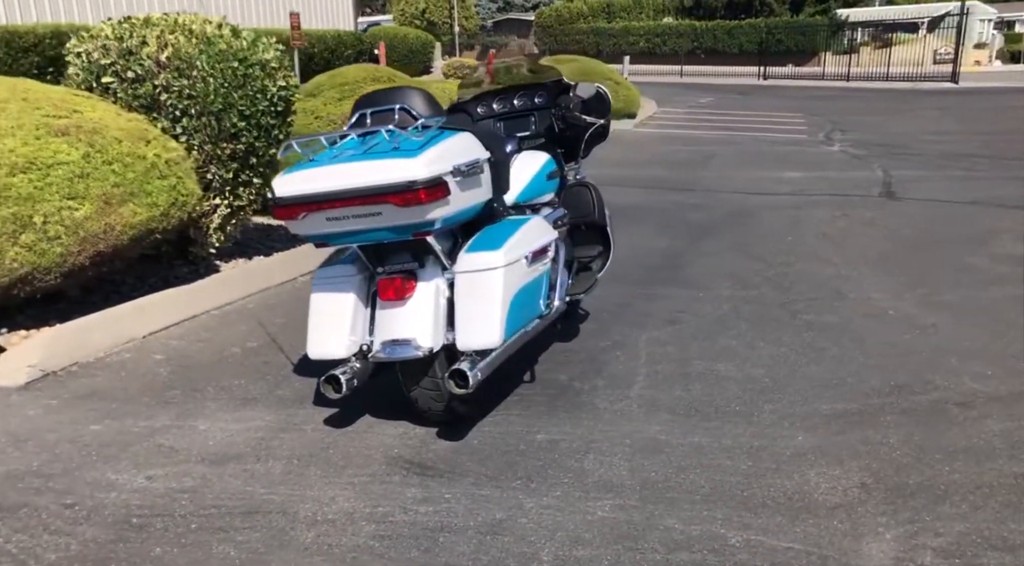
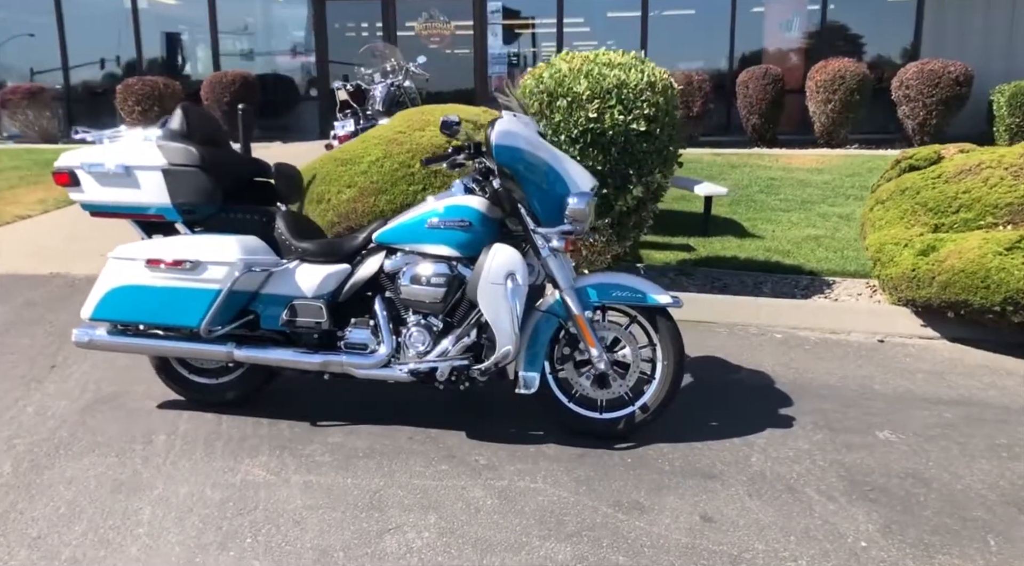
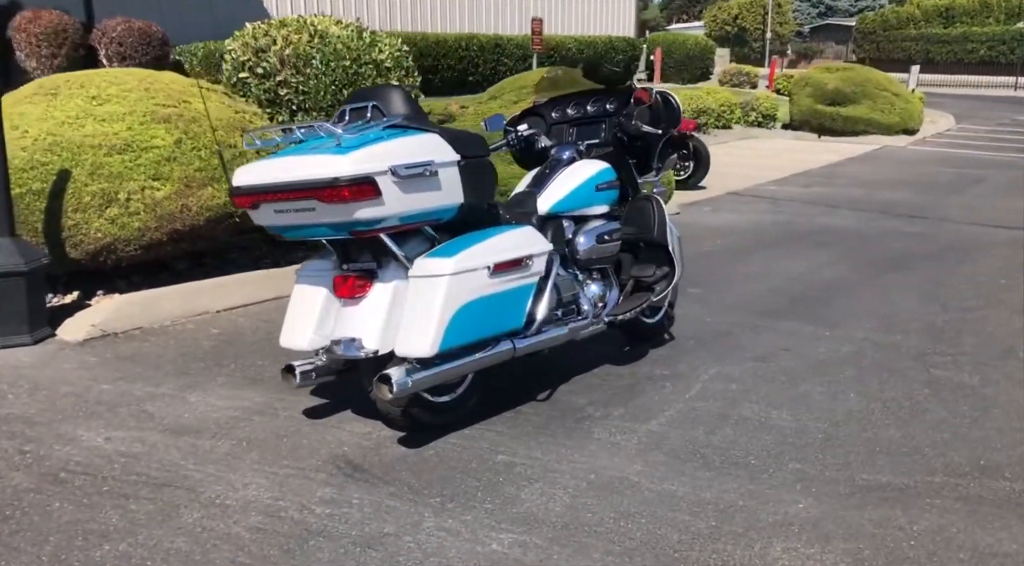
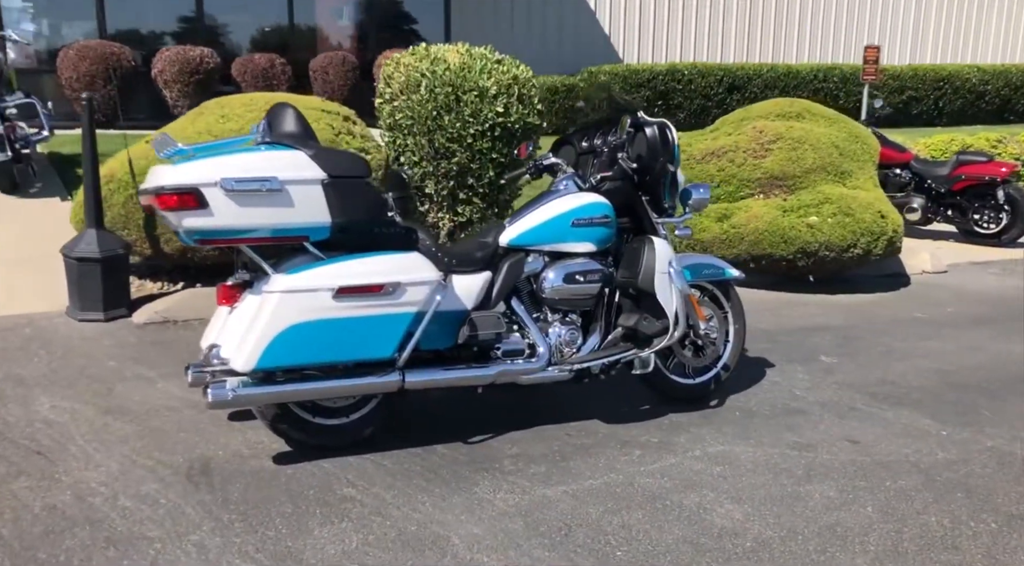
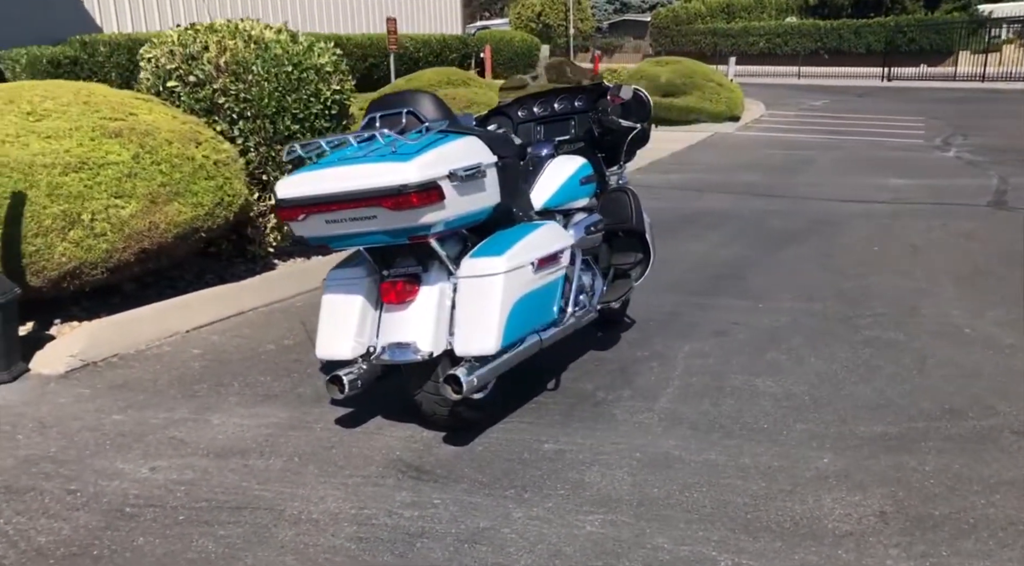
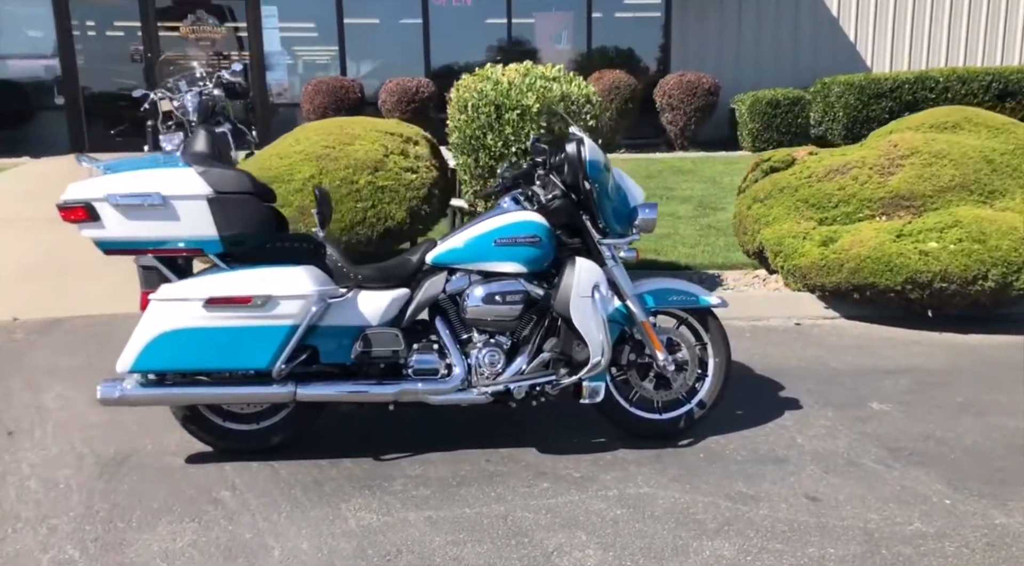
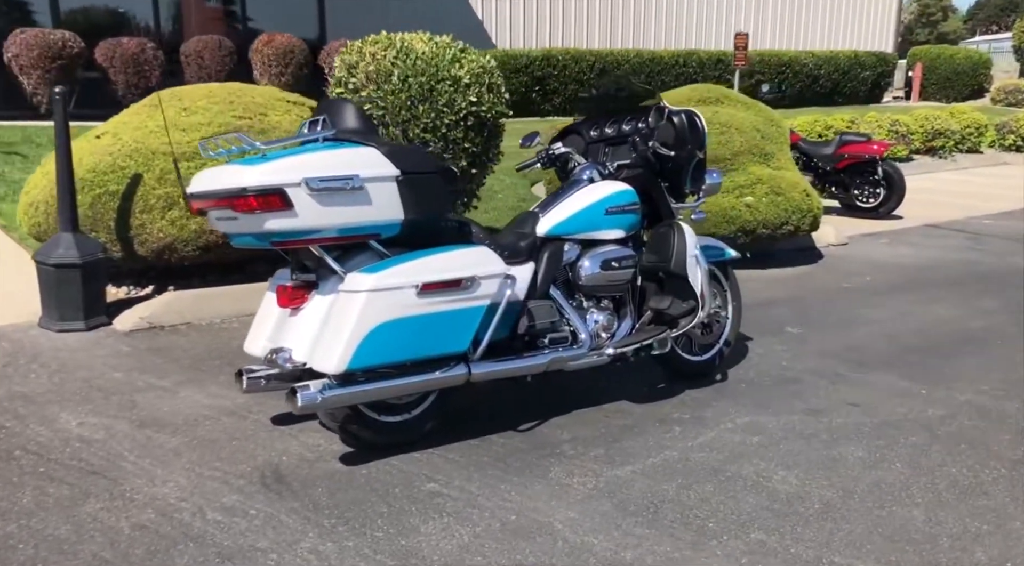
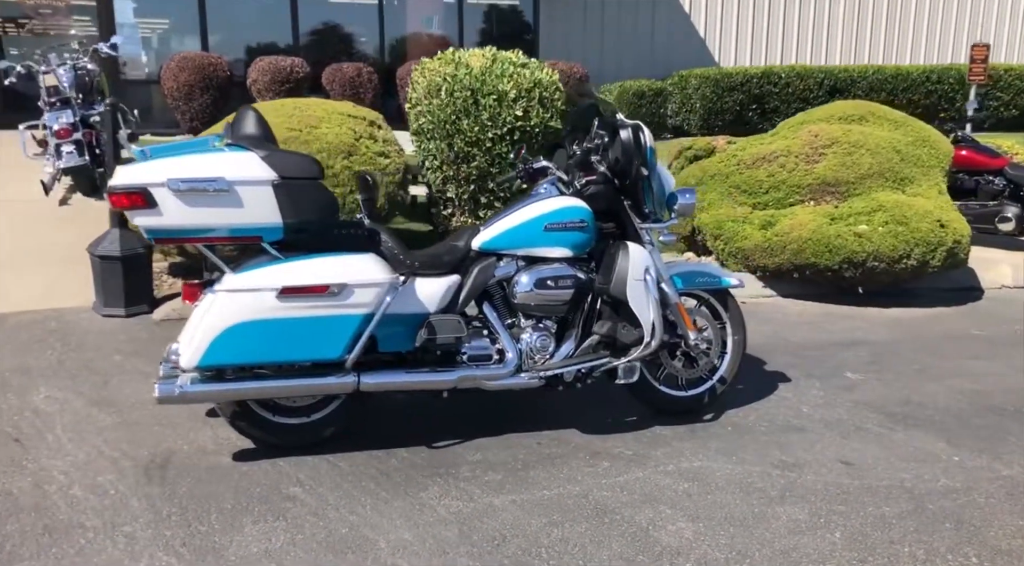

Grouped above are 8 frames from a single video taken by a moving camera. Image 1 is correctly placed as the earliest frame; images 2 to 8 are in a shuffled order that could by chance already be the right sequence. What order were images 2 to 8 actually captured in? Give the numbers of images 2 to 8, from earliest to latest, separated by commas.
5, 3, 7, 4, 8, 6, 2
